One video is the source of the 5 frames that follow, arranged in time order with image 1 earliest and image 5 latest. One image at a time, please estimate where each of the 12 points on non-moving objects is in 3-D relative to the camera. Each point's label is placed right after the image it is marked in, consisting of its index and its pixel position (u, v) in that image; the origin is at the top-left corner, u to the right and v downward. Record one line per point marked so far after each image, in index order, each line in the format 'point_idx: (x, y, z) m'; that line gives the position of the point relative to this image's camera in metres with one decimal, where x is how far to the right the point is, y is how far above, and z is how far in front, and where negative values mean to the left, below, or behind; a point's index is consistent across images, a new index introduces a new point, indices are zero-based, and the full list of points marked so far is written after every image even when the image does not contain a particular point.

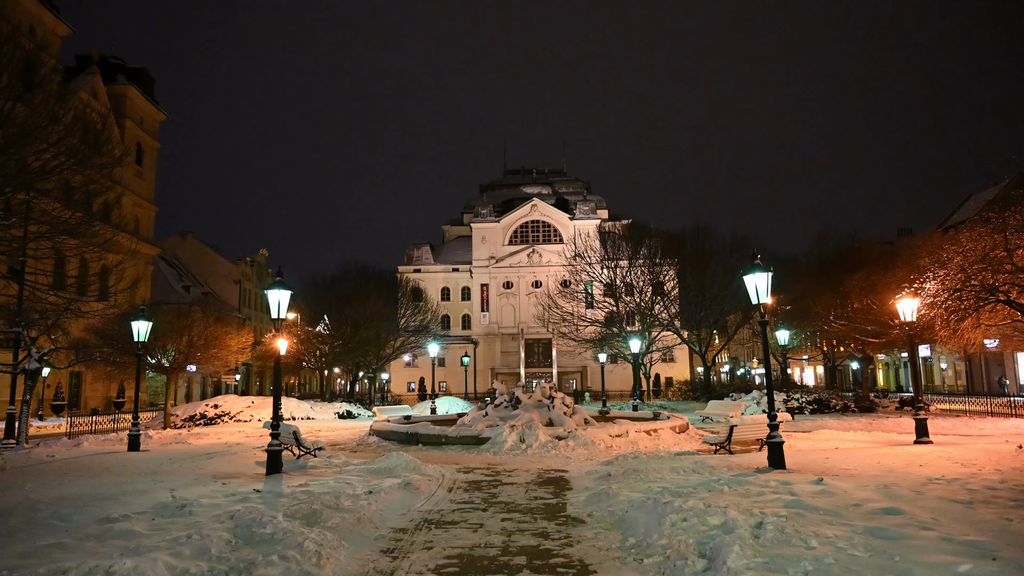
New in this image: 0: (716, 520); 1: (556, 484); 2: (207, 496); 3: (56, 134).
0: (+2.4, -2.7, +7.9) m
1: (+0.8, -3.7, +12.7) m
2: (-4.9, -3.3, +10.7) m
3: (-11.6, +3.9, +17.2) m
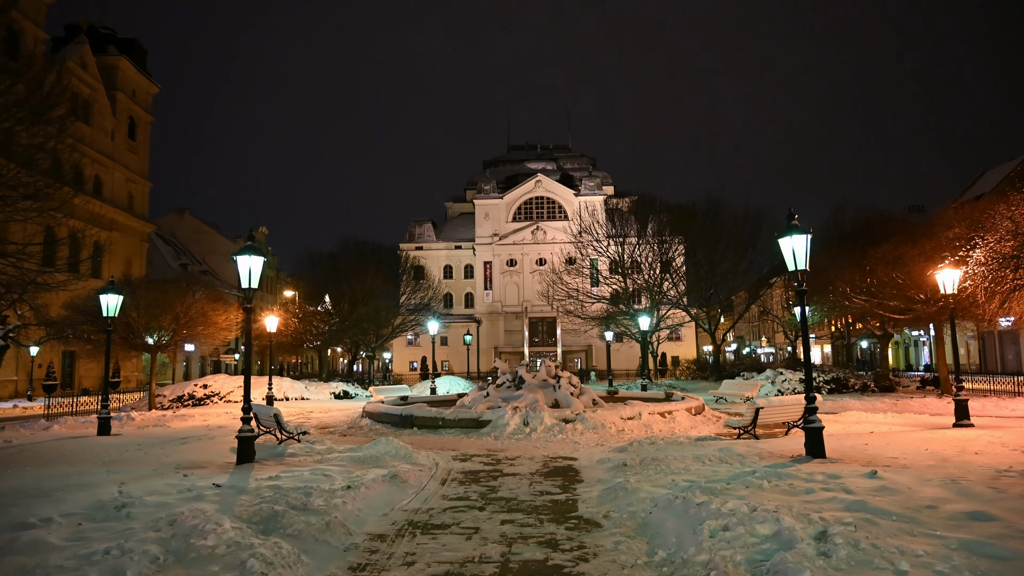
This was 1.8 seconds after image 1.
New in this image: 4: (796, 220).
0: (+2.4, -2.3, +6.4) m
1: (+0.9, -3.1, +11.2) m
2: (-4.9, -2.8, +9.2) m
3: (-11.6, +4.6, +15.5) m
4: (+5.0, +1.2, +11.8) m
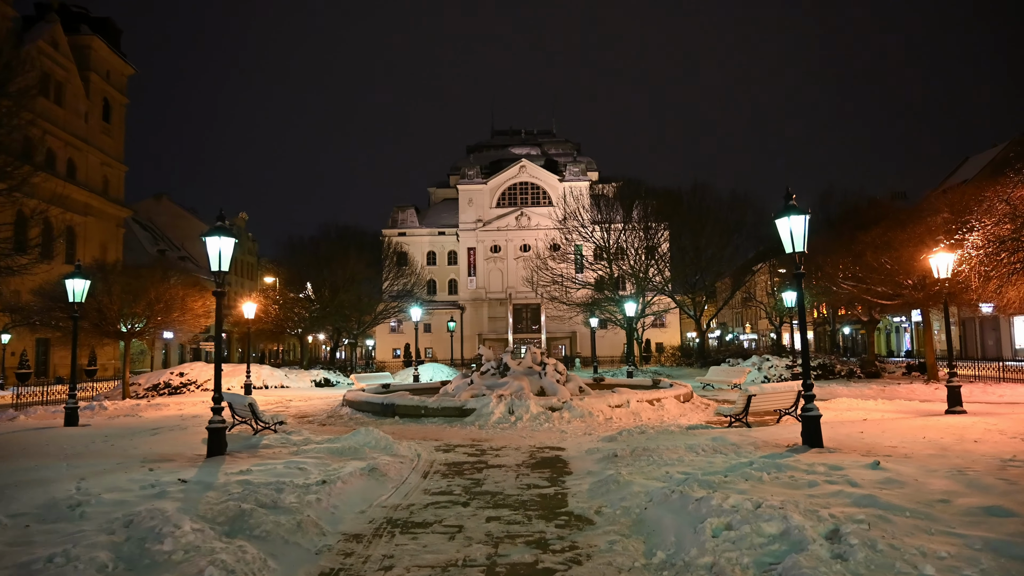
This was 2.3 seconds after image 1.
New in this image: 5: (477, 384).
0: (+2.3, -2.1, +5.9) m
1: (+0.6, -2.8, +10.7) m
2: (-5.0, -2.6, +8.6) m
3: (-11.9, +5.0, +14.6) m
4: (+4.7, +1.5, +11.3) m
5: (-0.9, -2.6, +18.2) m
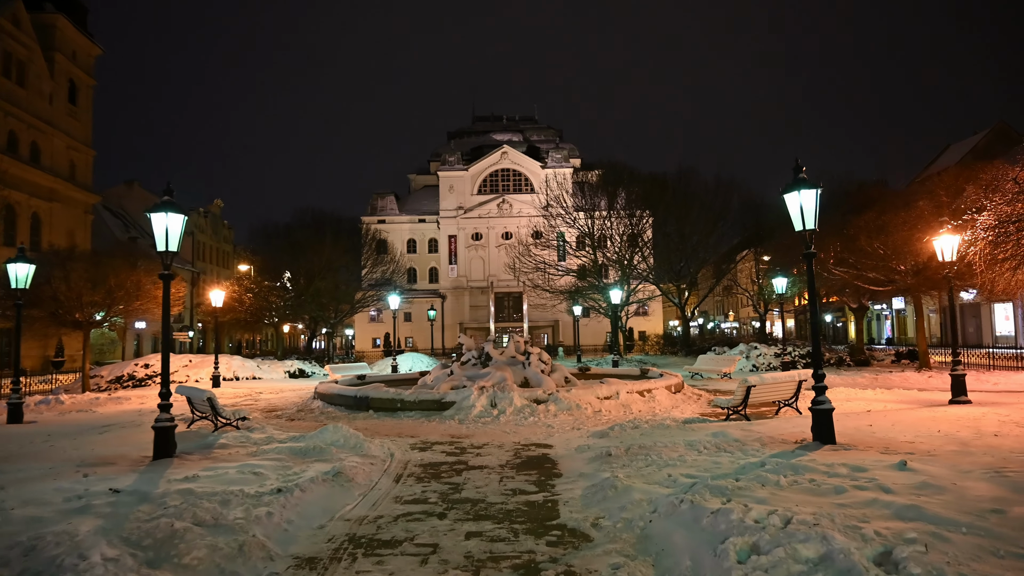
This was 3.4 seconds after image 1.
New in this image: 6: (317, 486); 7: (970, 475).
0: (+2.2, -1.9, +4.9) m
1: (+0.4, -2.6, +9.6) m
2: (-5.2, -2.3, +7.4) m
3: (-12.2, +5.3, +13.0) m
4: (+4.4, +1.8, +10.3) m
5: (-1.4, -2.2, +17.1) m
6: (-2.4, -2.4, +8.2) m
7: (+5.1, -2.1, +7.5) m
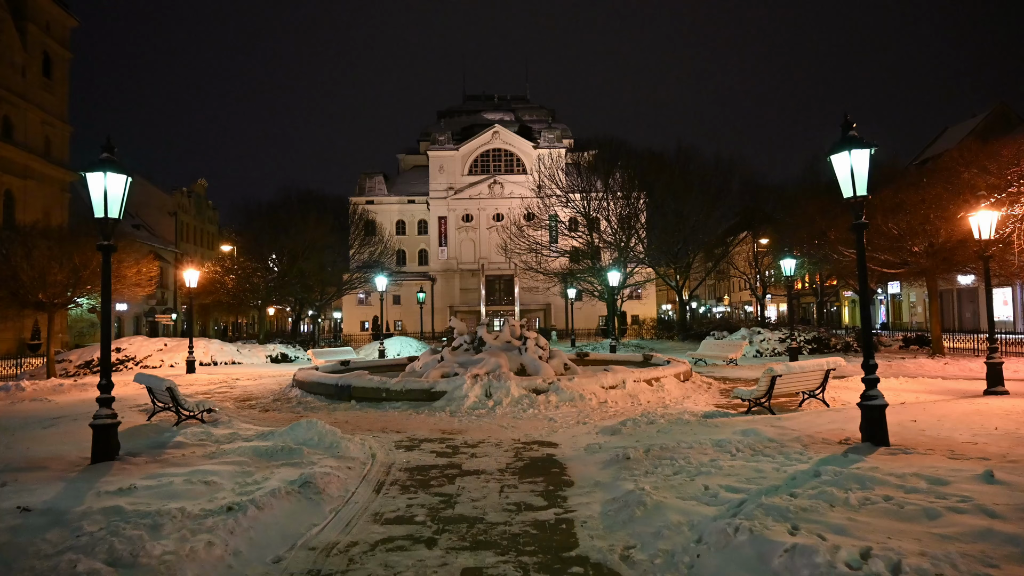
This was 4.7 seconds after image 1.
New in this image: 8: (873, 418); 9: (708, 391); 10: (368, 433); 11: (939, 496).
0: (+2.2, -1.7, +3.5) m
1: (+0.4, -2.2, +8.2) m
2: (-5.2, -2.1, +5.8) m
3: (-12.2, +5.7, +11.2) m
4: (+4.5, +2.1, +8.9) m
5: (-1.5, -1.7, +15.7) m
6: (-2.3, -2.1, +6.7) m
7: (+5.1, -1.8, +6.1) m
8: (+4.5, -1.6, +8.3) m
9: (+4.6, -2.4, +15.8) m
10: (-2.3, -2.4, +11.1) m
11: (+3.7, -1.8, +5.9) m
